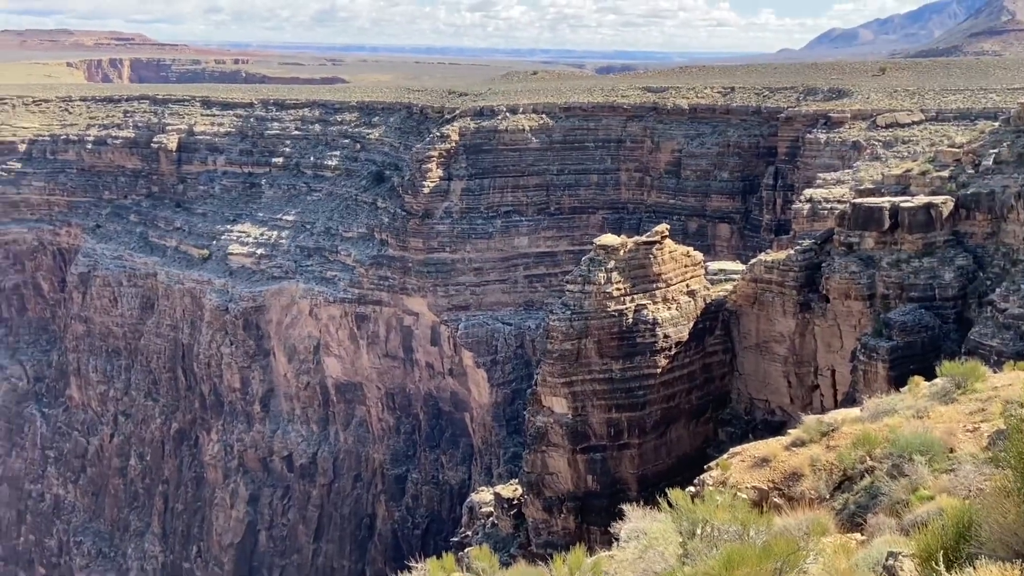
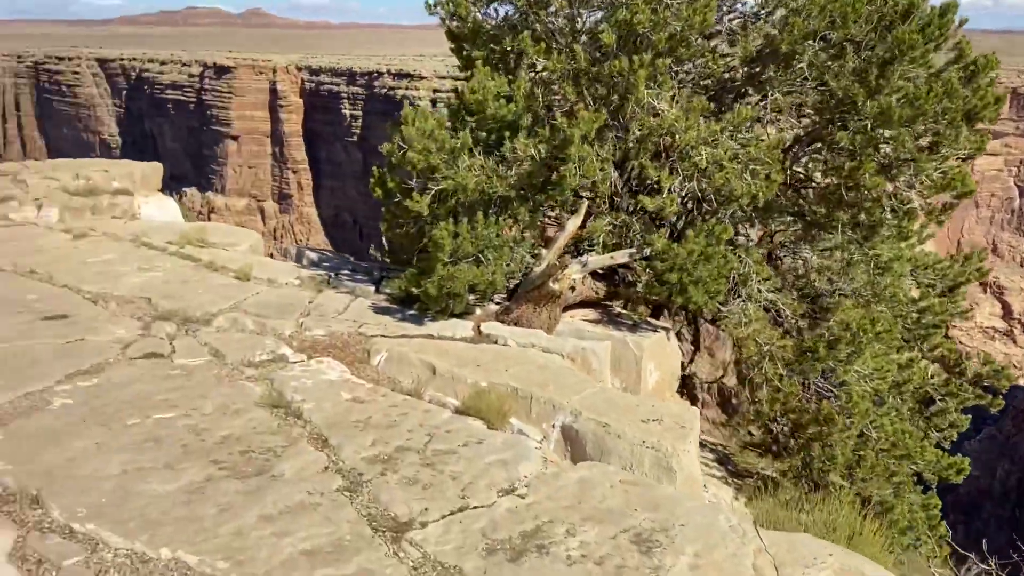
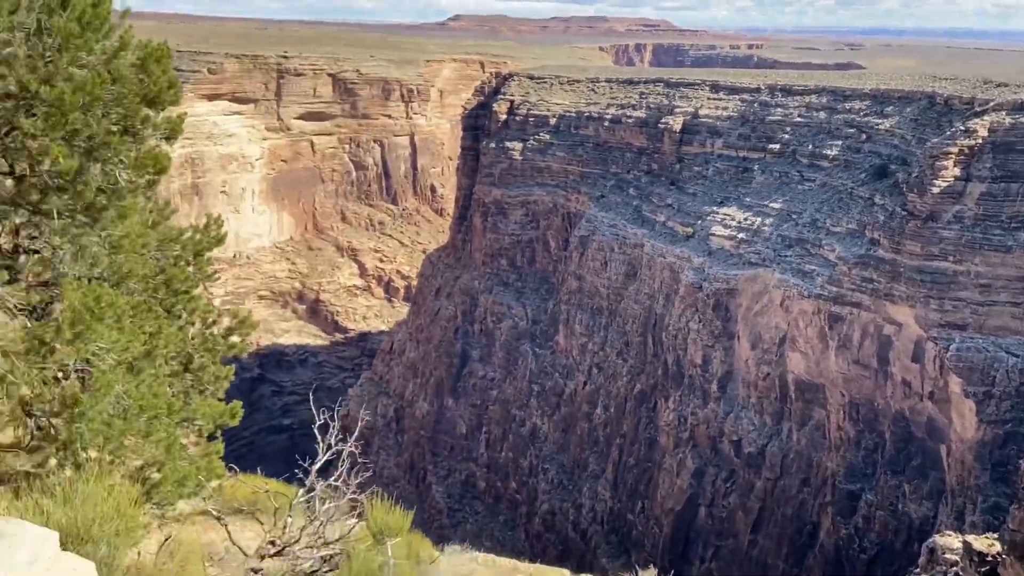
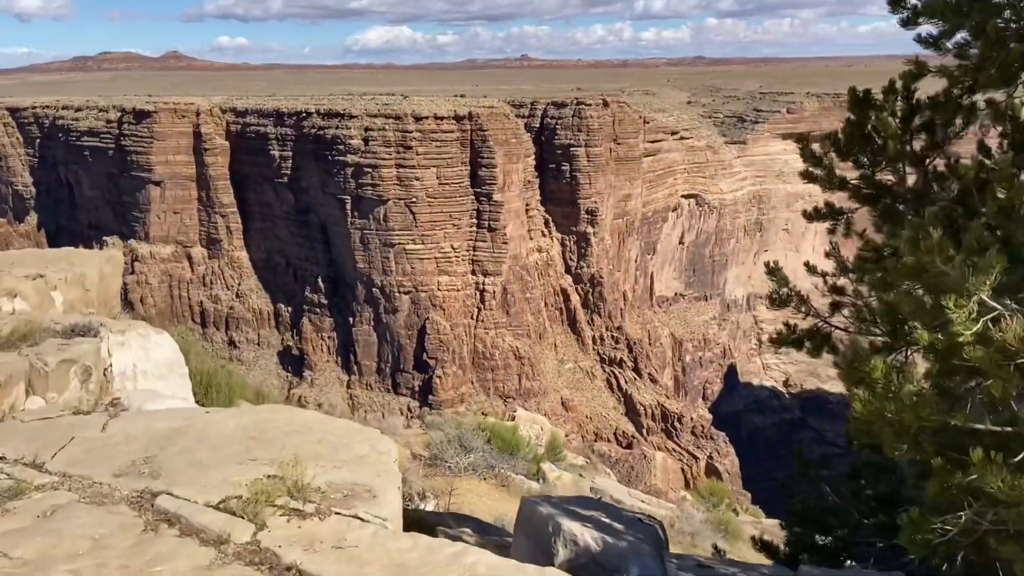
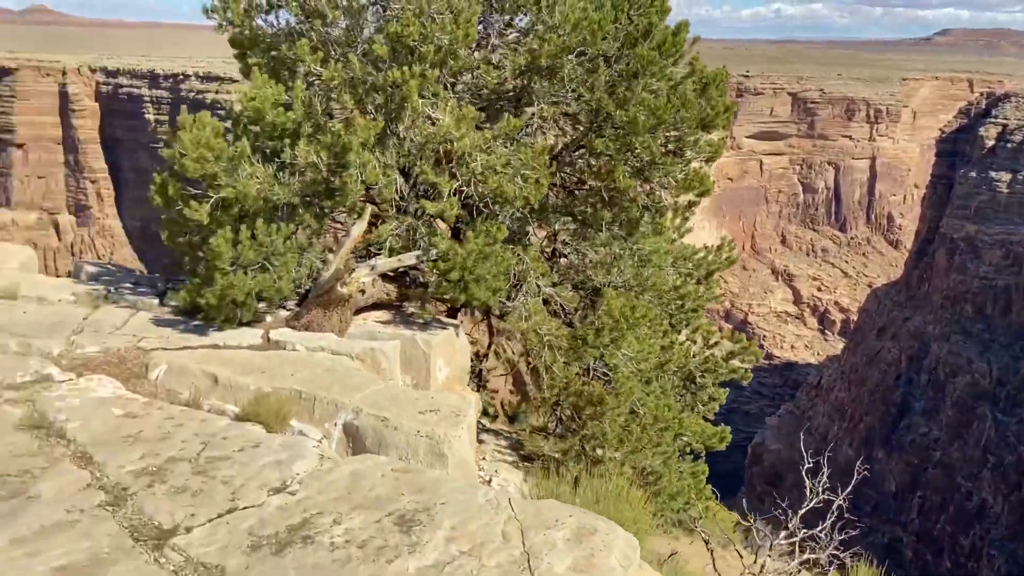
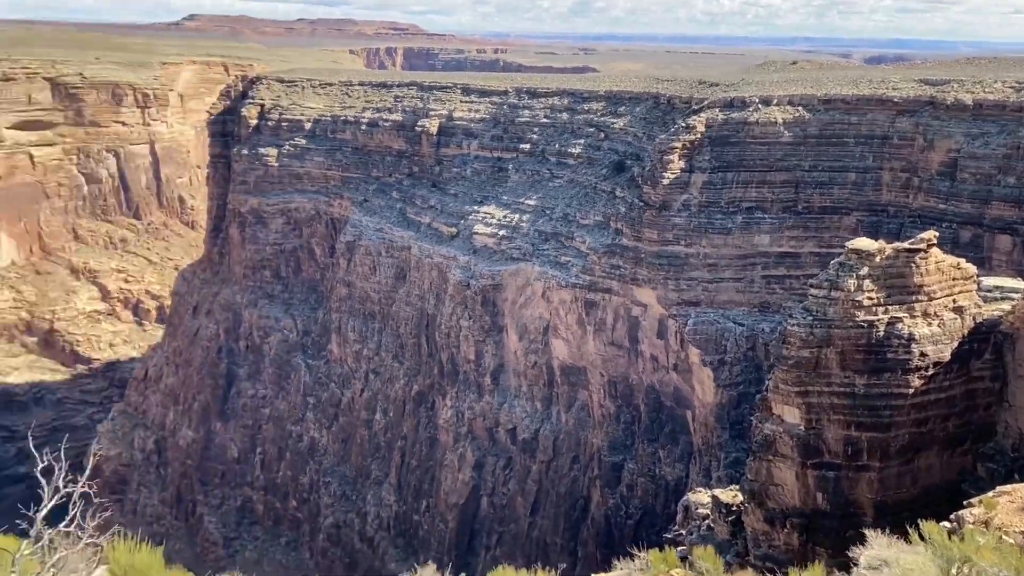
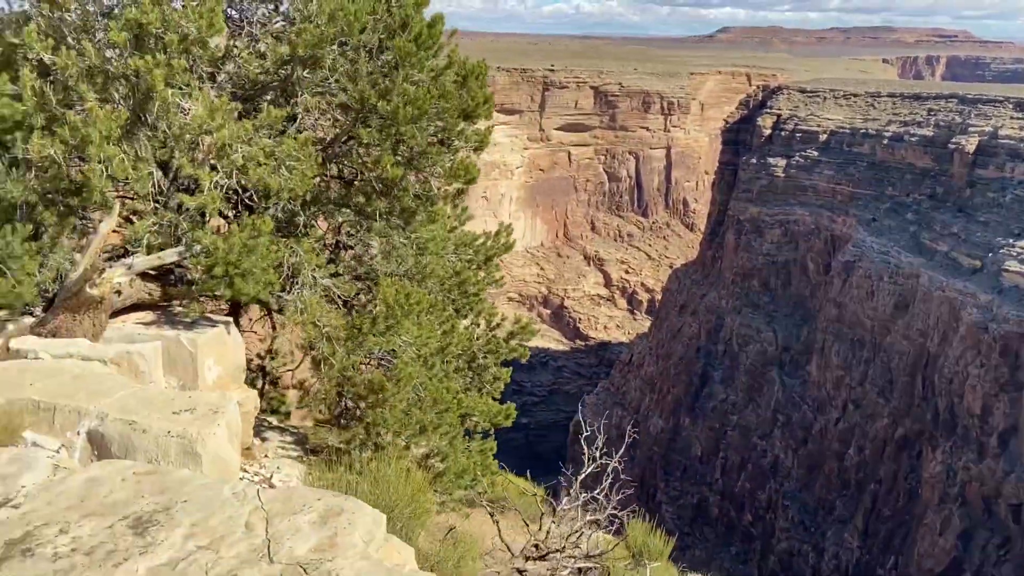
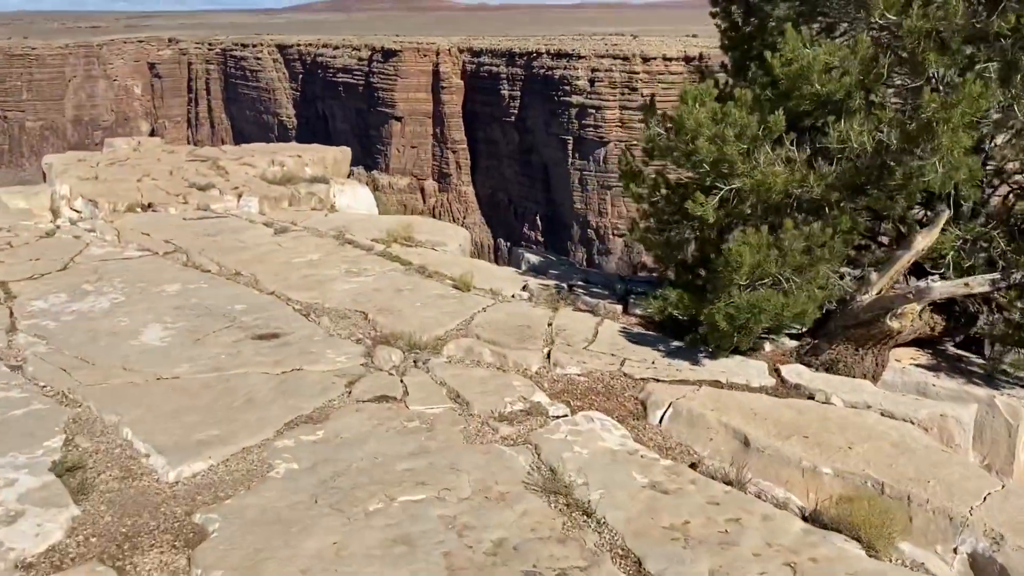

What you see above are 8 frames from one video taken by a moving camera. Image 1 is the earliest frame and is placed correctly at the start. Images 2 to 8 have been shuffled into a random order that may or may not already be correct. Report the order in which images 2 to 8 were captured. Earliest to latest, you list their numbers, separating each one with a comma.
6, 3, 7, 5, 2, 8, 4
